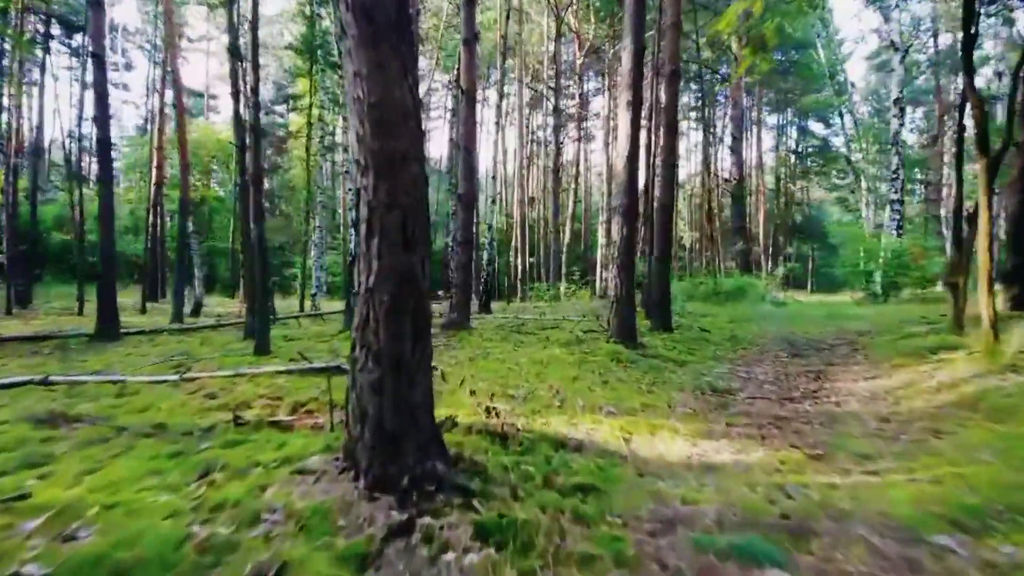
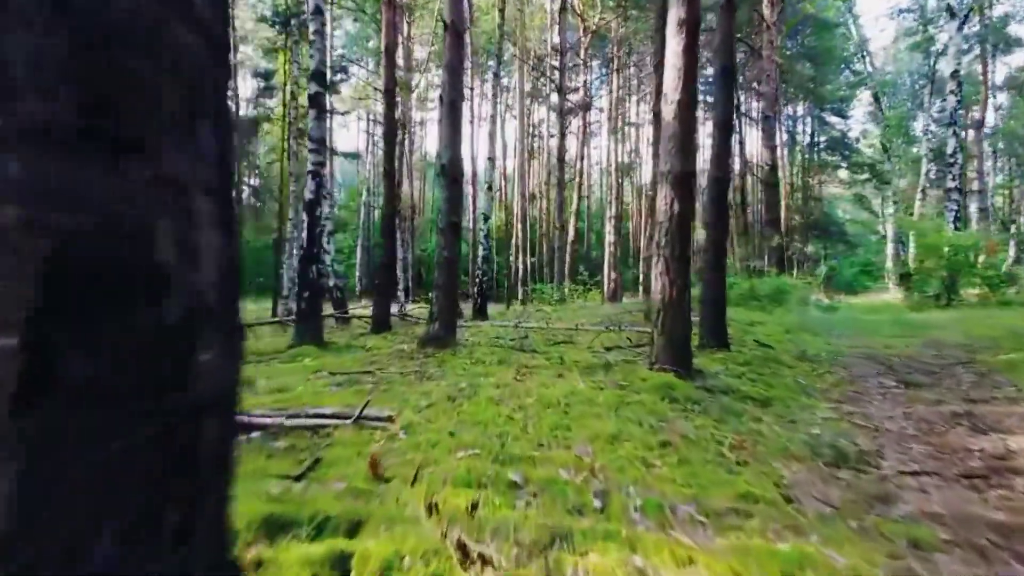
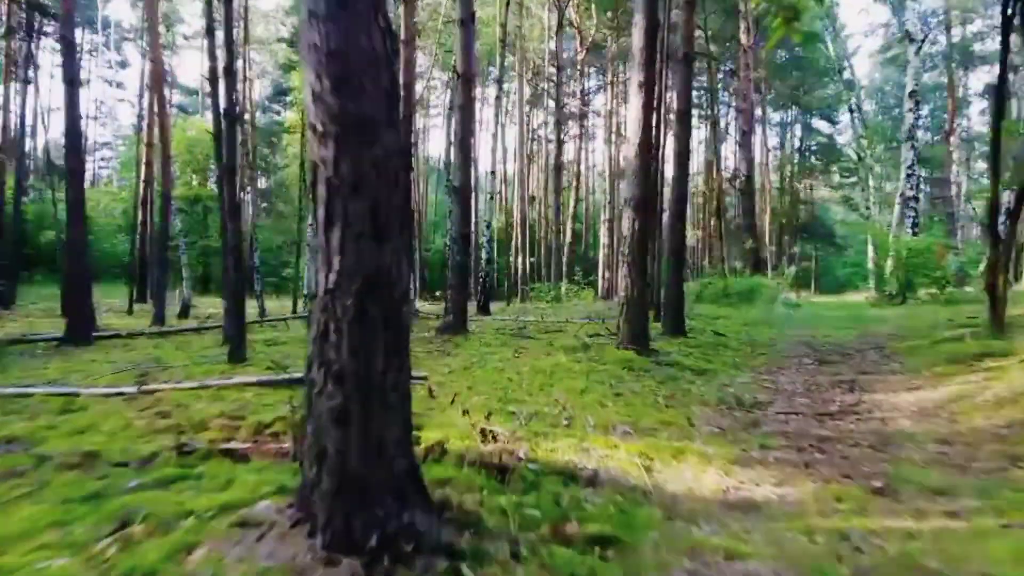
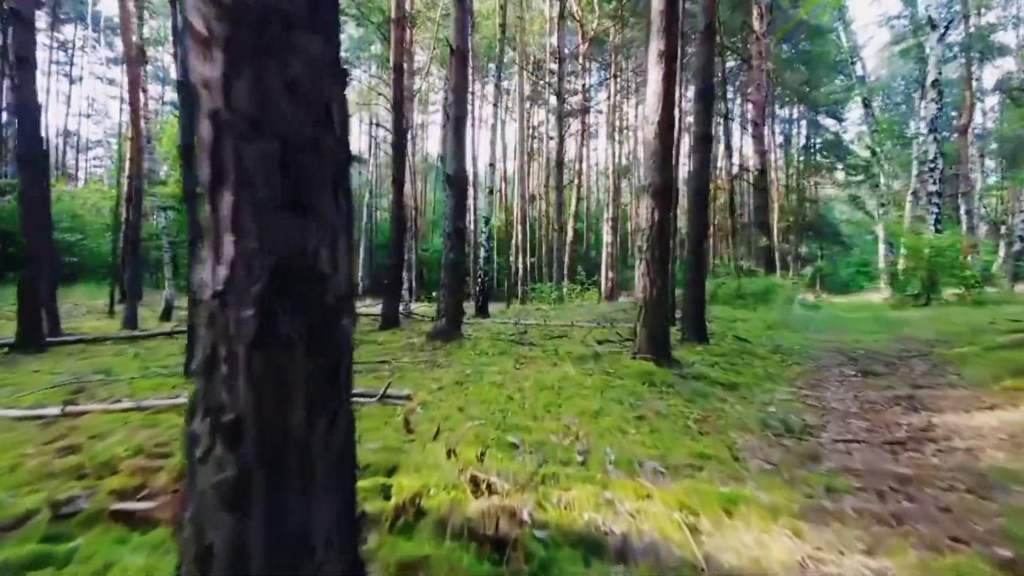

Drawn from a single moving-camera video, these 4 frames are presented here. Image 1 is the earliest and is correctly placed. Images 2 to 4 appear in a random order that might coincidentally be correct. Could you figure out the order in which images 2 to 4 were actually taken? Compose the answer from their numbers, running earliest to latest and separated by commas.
3, 4, 2
